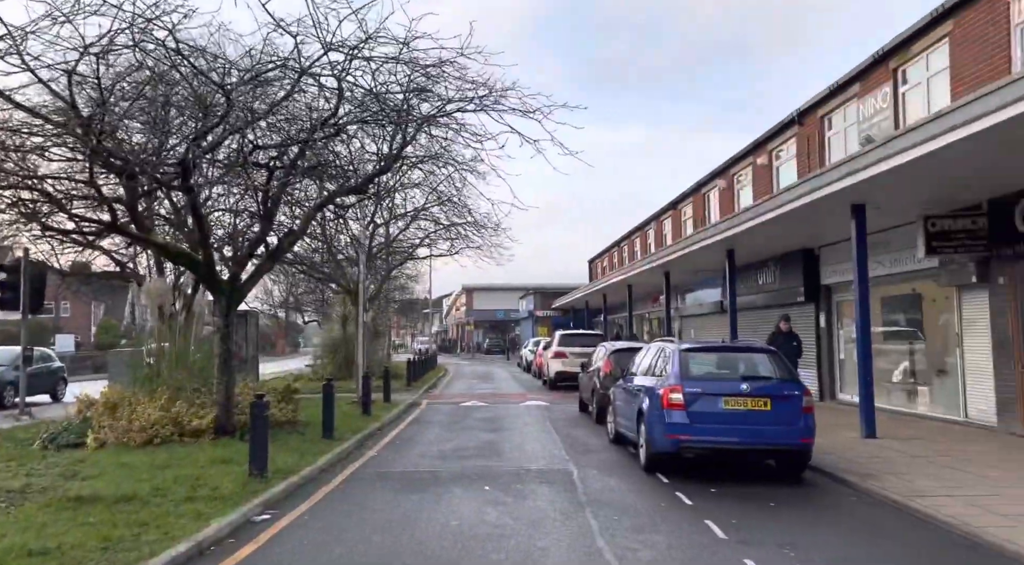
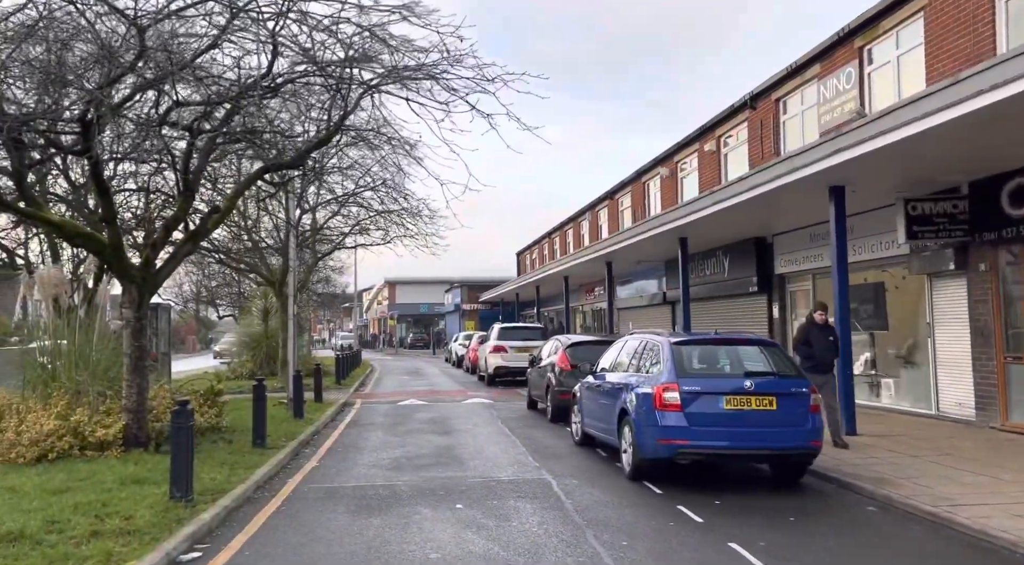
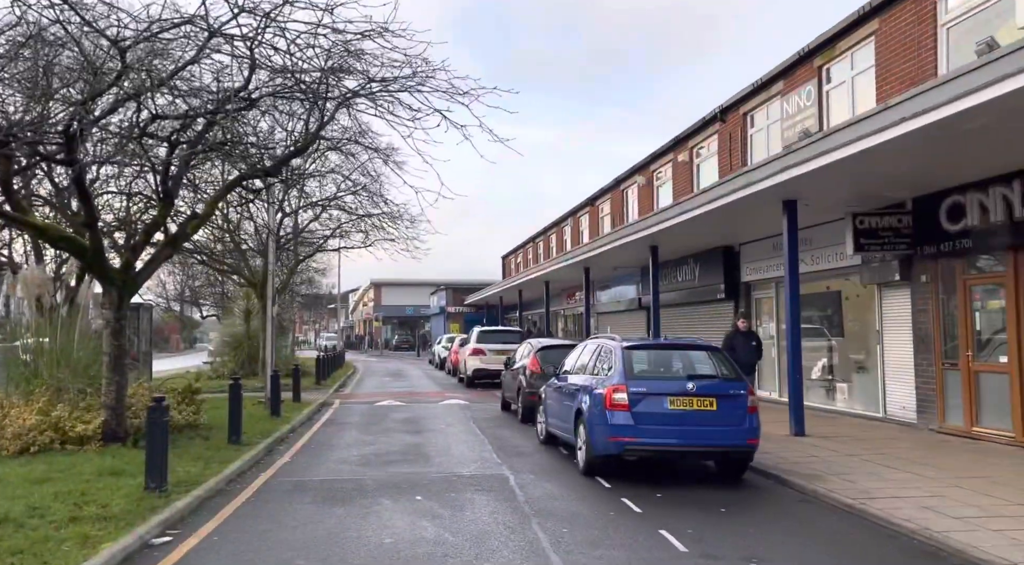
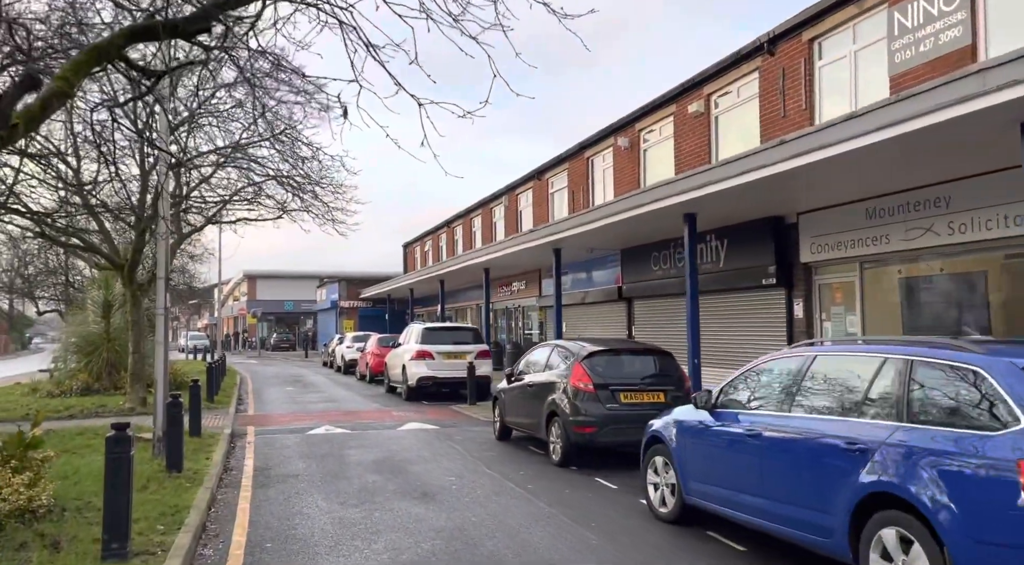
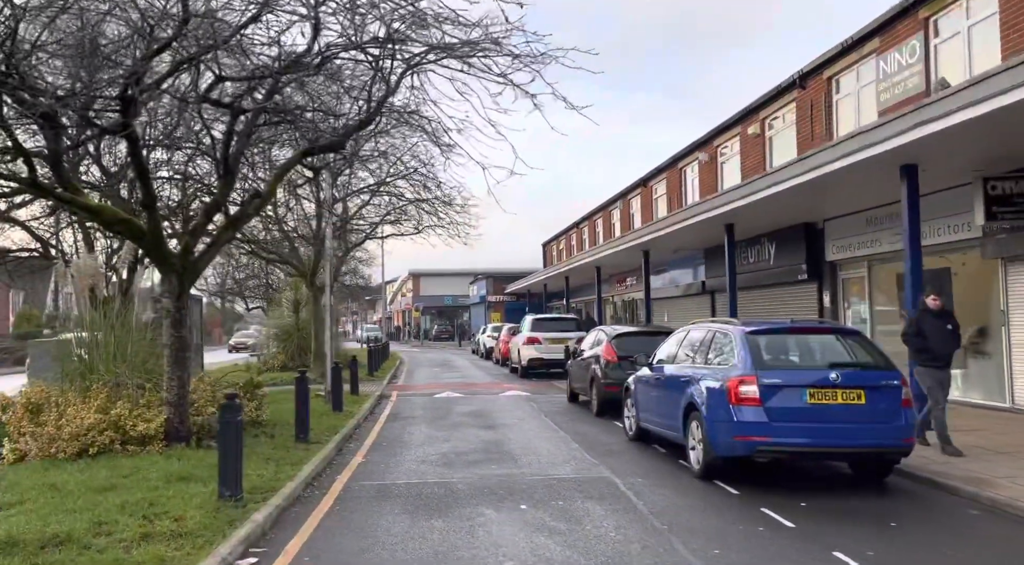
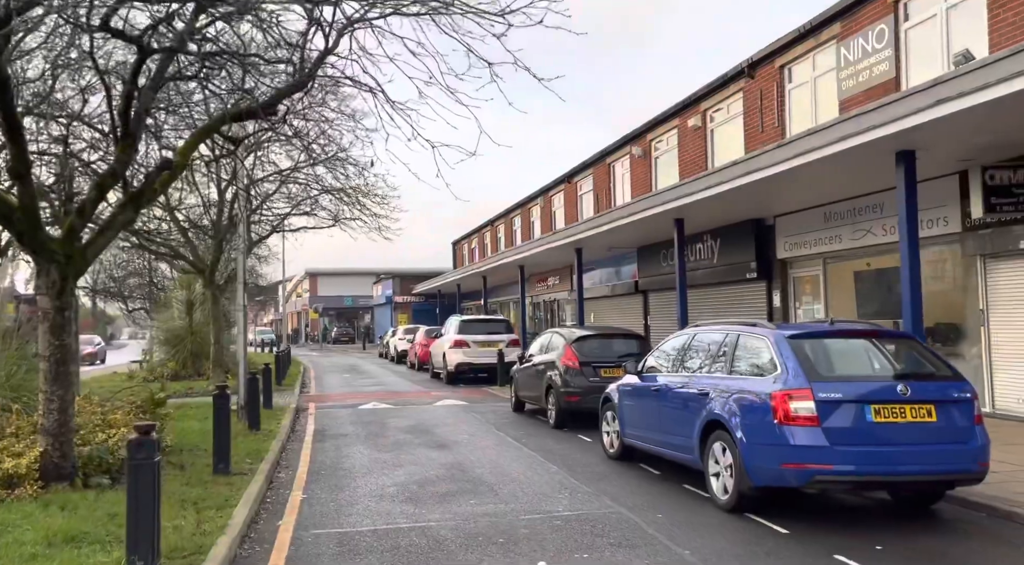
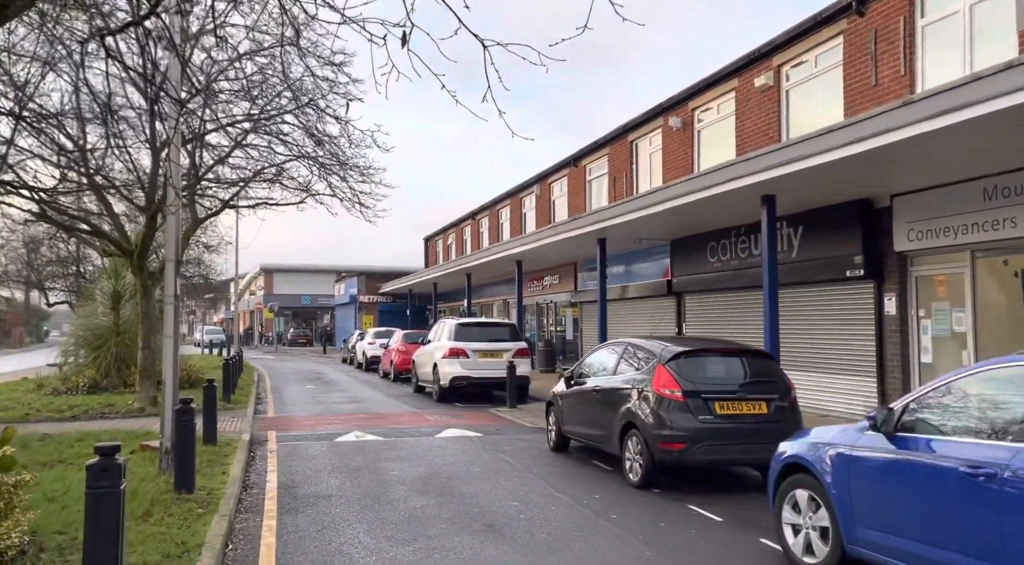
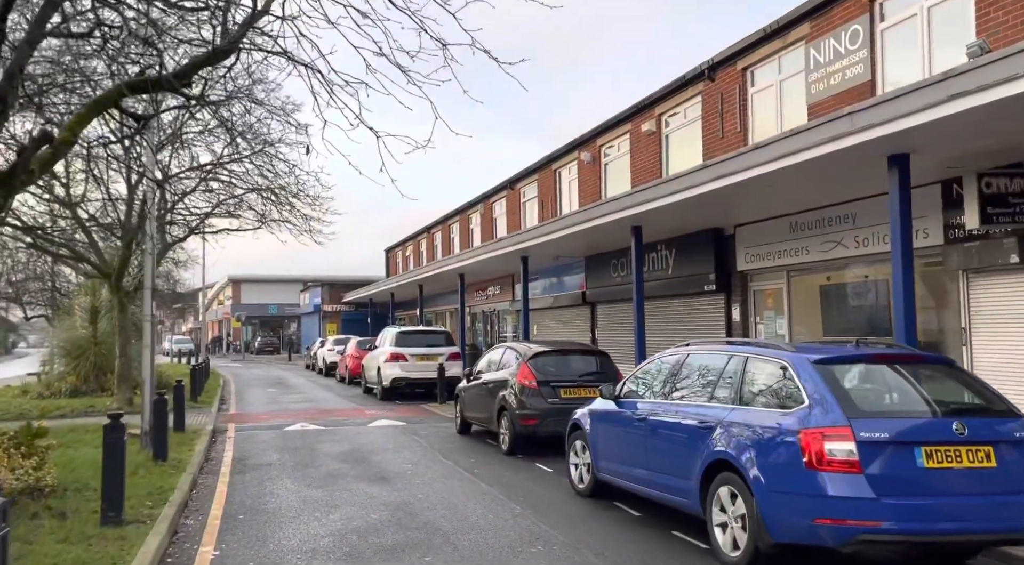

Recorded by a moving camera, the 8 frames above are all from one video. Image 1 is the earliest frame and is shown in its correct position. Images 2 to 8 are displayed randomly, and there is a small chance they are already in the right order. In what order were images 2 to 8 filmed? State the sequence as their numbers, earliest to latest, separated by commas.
3, 2, 5, 6, 8, 4, 7
